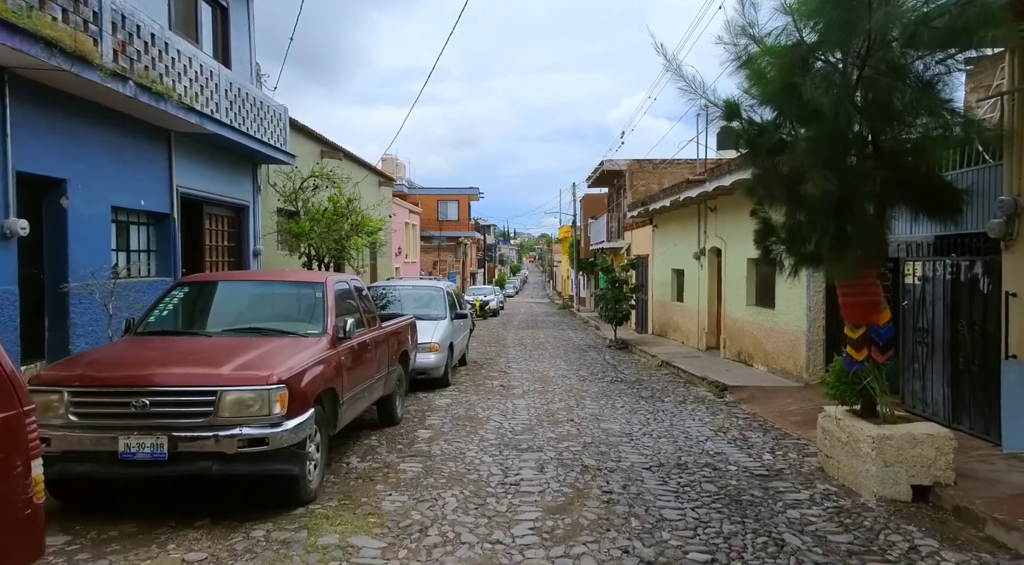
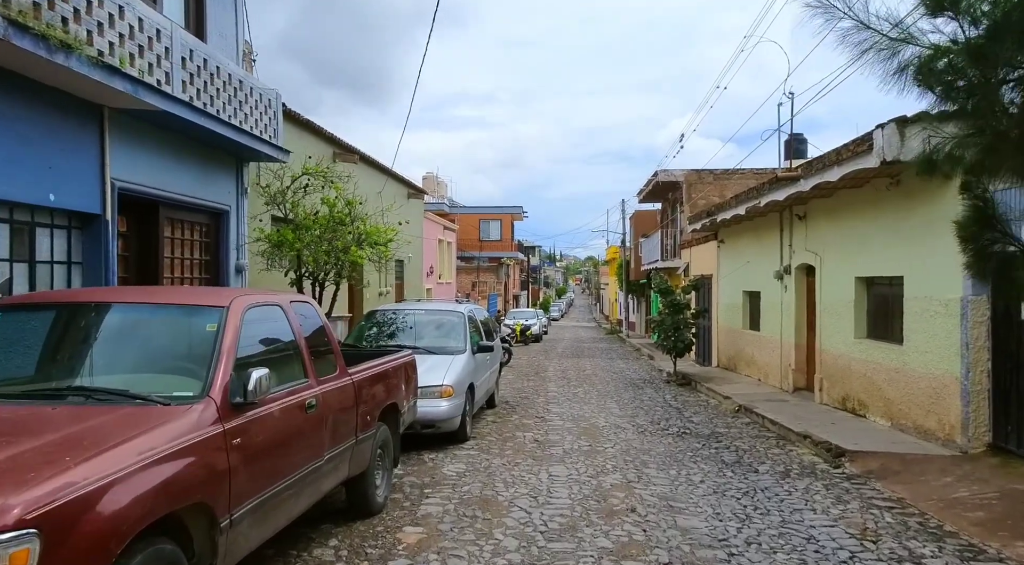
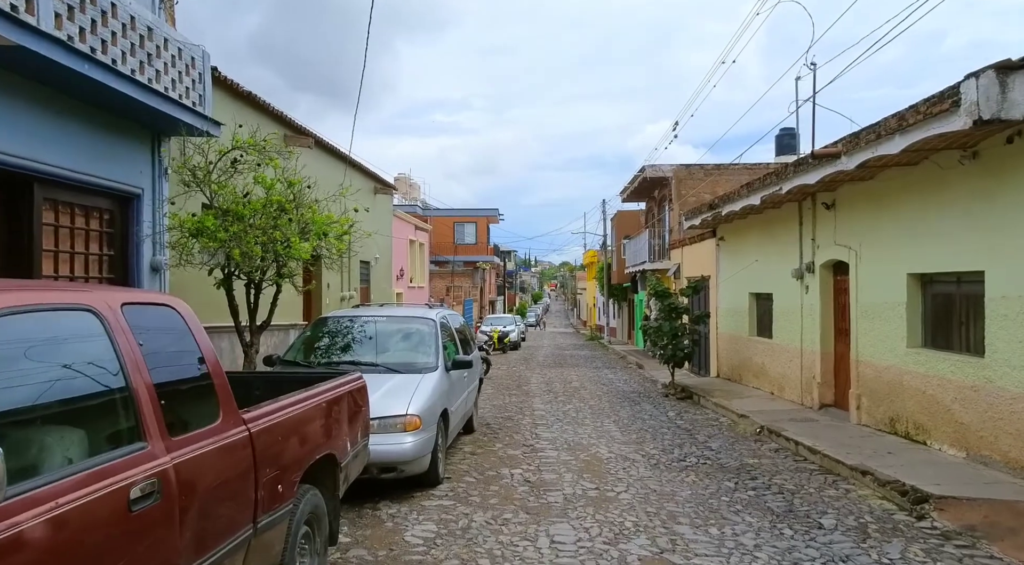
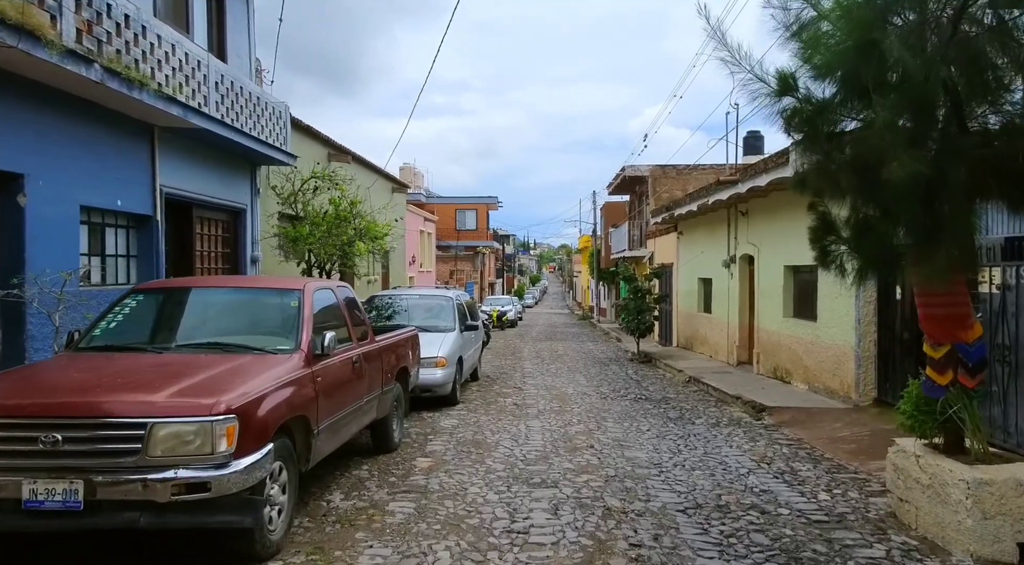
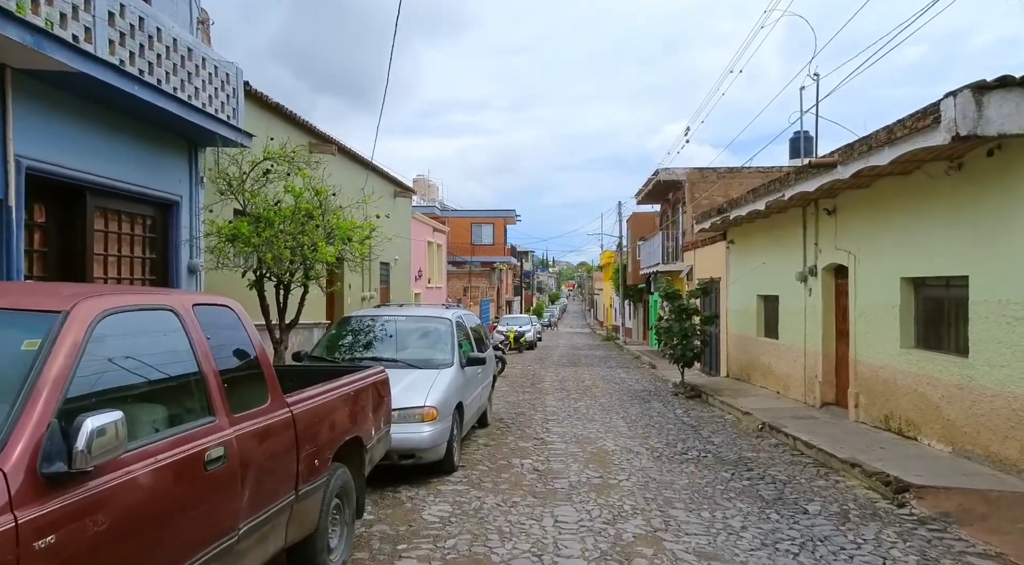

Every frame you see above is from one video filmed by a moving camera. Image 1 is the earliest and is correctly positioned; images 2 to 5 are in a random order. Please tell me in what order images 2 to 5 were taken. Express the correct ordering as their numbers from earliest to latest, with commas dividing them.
4, 2, 5, 3
